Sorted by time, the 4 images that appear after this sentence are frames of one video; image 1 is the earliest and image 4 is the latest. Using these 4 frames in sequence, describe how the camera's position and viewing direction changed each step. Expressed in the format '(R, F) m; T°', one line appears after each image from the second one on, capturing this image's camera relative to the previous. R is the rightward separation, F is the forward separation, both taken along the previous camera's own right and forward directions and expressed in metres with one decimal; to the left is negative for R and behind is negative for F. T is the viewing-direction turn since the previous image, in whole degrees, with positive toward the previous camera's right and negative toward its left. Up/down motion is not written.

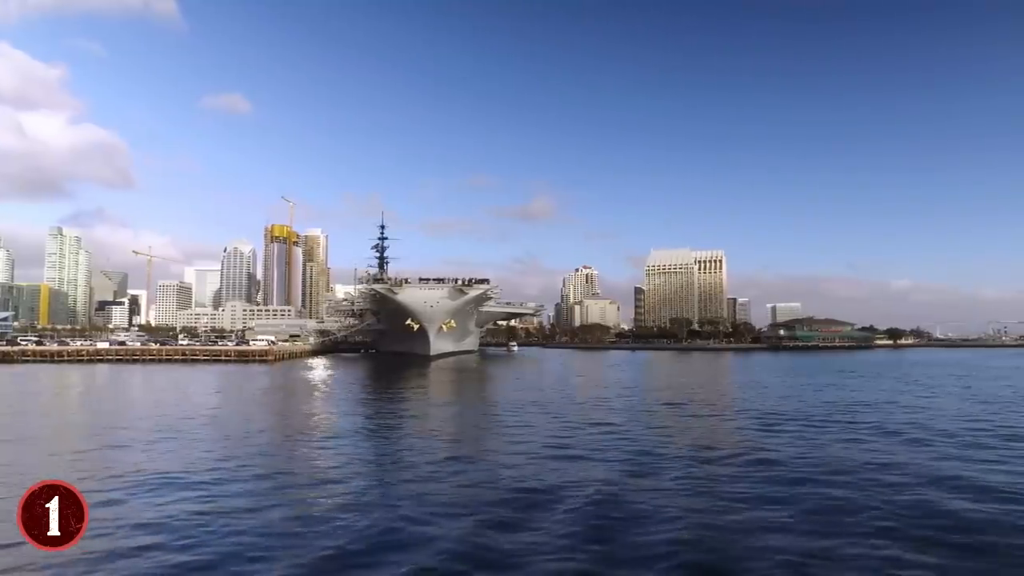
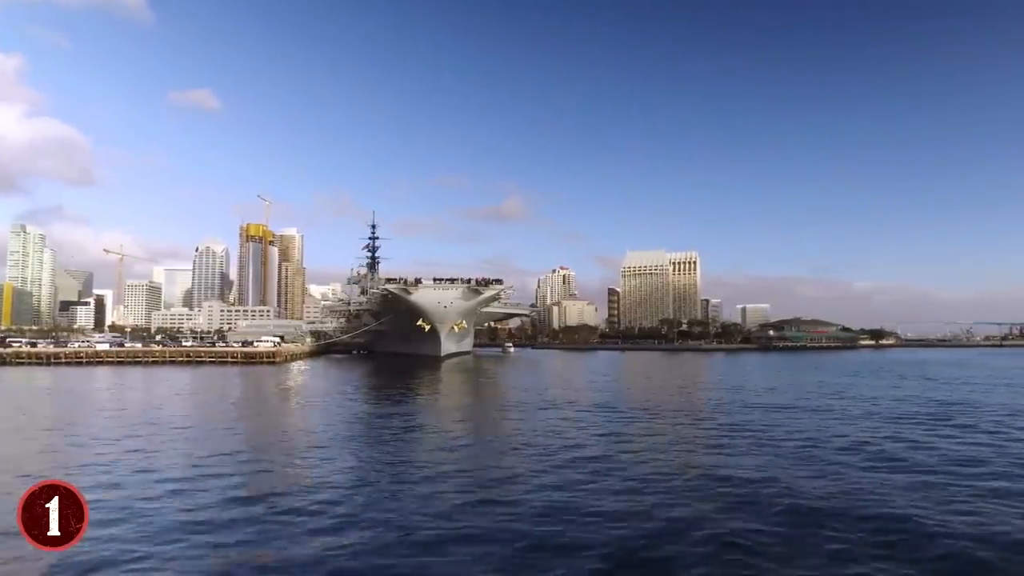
(-1.3, +0.1) m; +3°
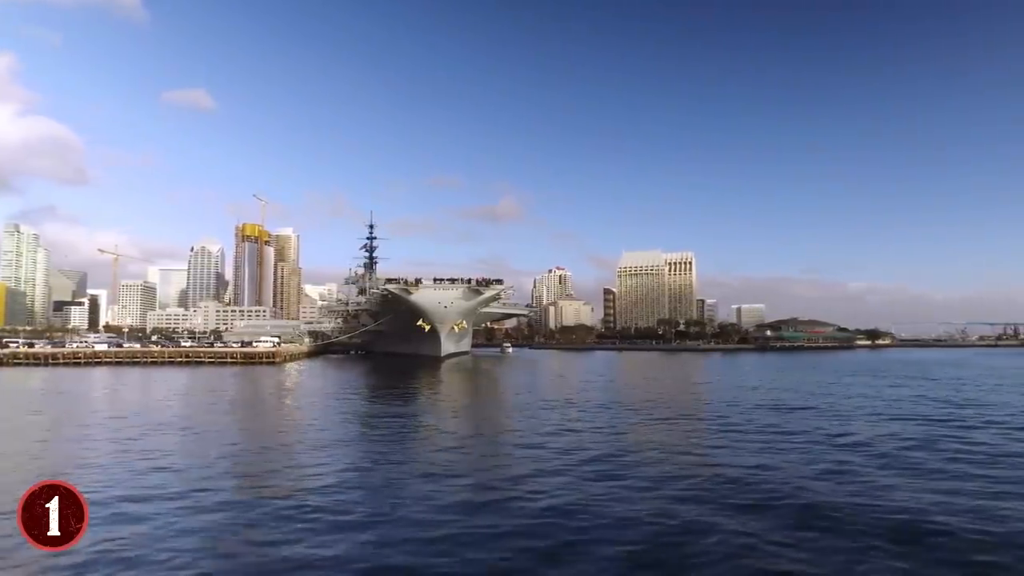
(-0.1, 0.0) m; 0°
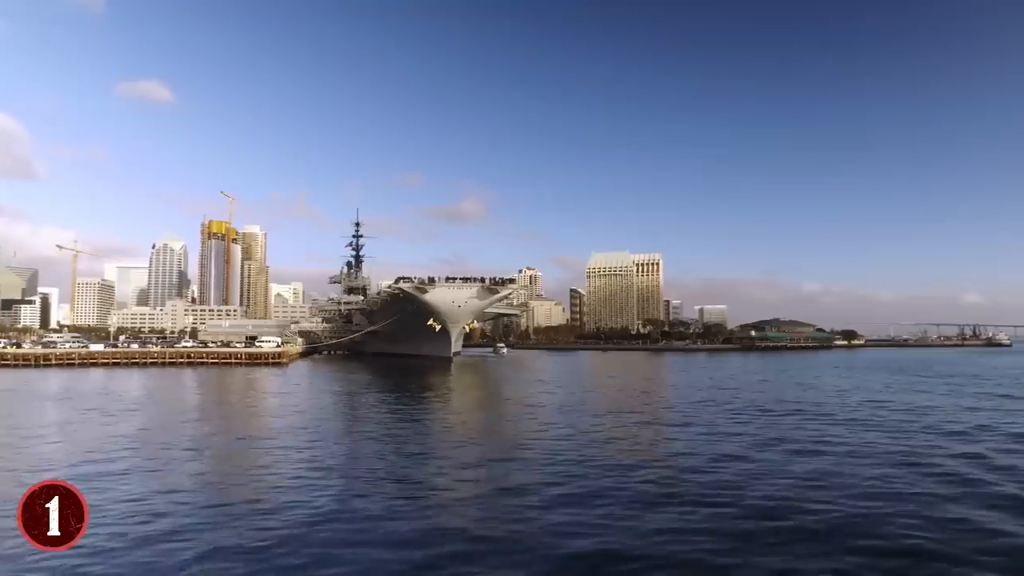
(-1.5, +0.2) m; +3°
